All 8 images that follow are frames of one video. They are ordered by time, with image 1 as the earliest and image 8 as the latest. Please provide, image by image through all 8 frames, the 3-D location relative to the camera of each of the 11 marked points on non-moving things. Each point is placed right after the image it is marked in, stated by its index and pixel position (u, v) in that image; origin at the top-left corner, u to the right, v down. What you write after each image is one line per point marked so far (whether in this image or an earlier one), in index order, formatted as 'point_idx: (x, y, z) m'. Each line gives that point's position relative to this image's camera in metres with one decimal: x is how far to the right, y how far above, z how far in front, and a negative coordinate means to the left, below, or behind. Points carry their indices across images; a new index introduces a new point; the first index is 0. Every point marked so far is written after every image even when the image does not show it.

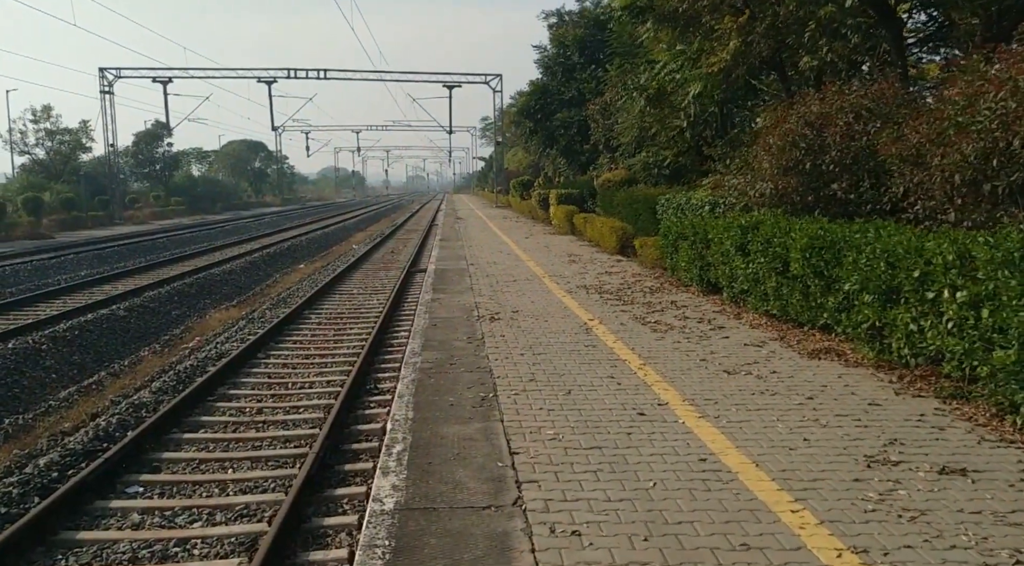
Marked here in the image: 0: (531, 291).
0: (+0.3, -0.1, +10.8) m
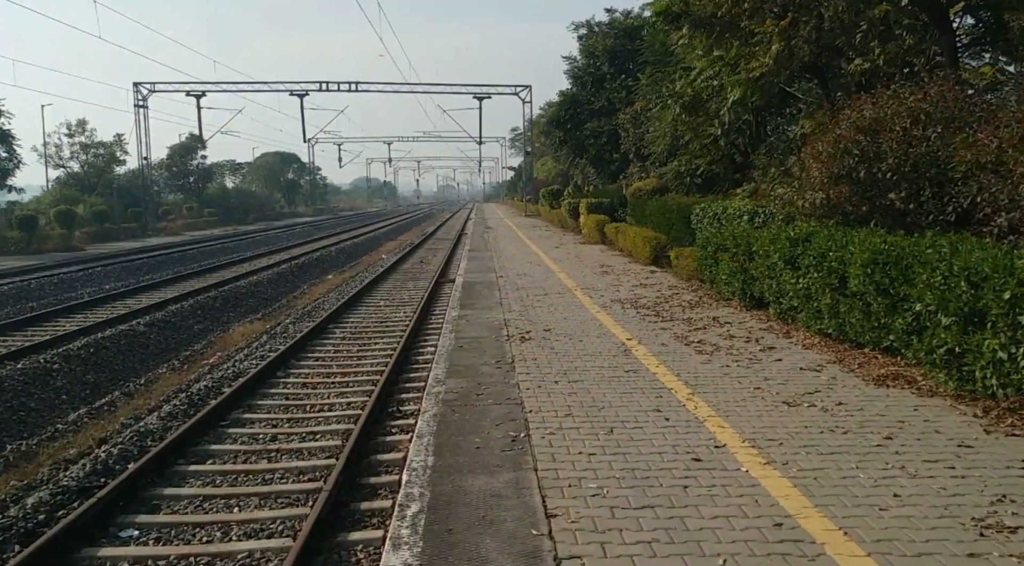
0: (+0.7, -0.3, +10.1) m
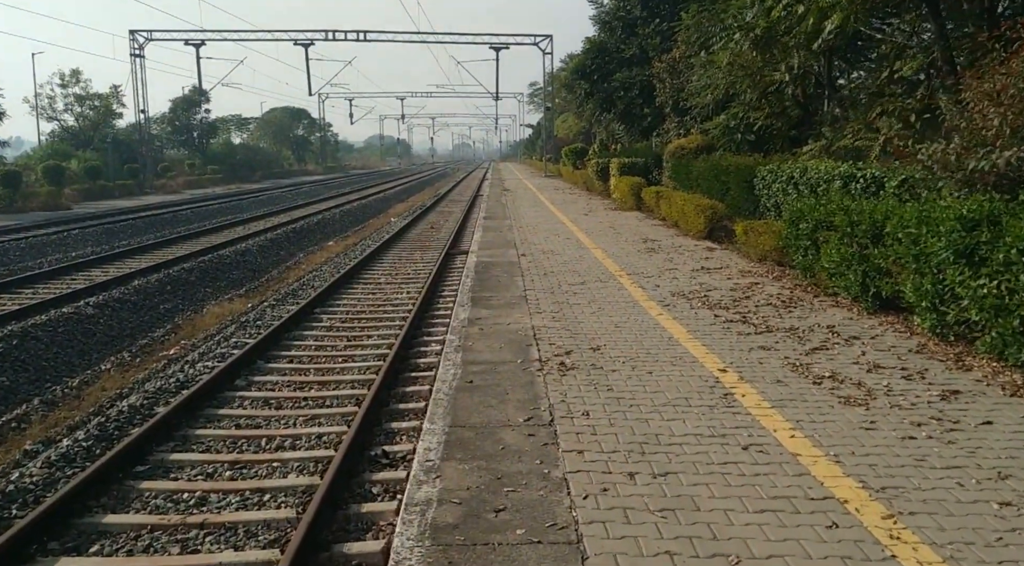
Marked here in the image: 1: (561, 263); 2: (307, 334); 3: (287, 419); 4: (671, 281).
0: (+1.0, -0.2, +7.5) m
1: (+0.7, +0.3, +10.6) m
2: (-2.8, -0.7, +10.5) m
3: (-2.1, -1.3, +7.2) m
4: (+1.9, 0.0, +9.2) m
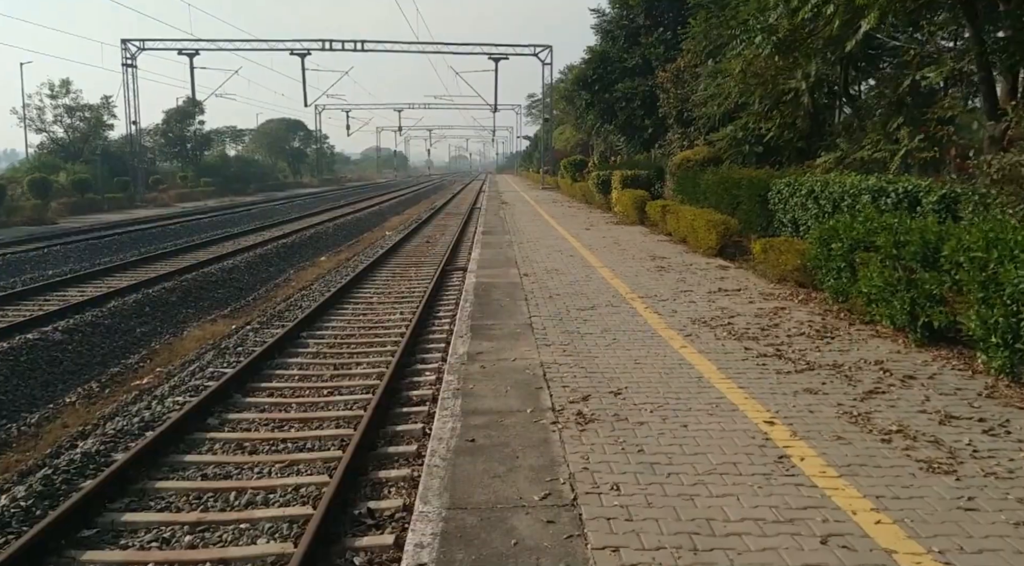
0: (+1.0, -0.5, +6.7) m
1: (+0.7, 0.0, +9.8) m
2: (-2.8, -1.0, +9.6) m
3: (-2.1, -1.5, +6.4) m
4: (+1.9, -0.2, +8.4) m
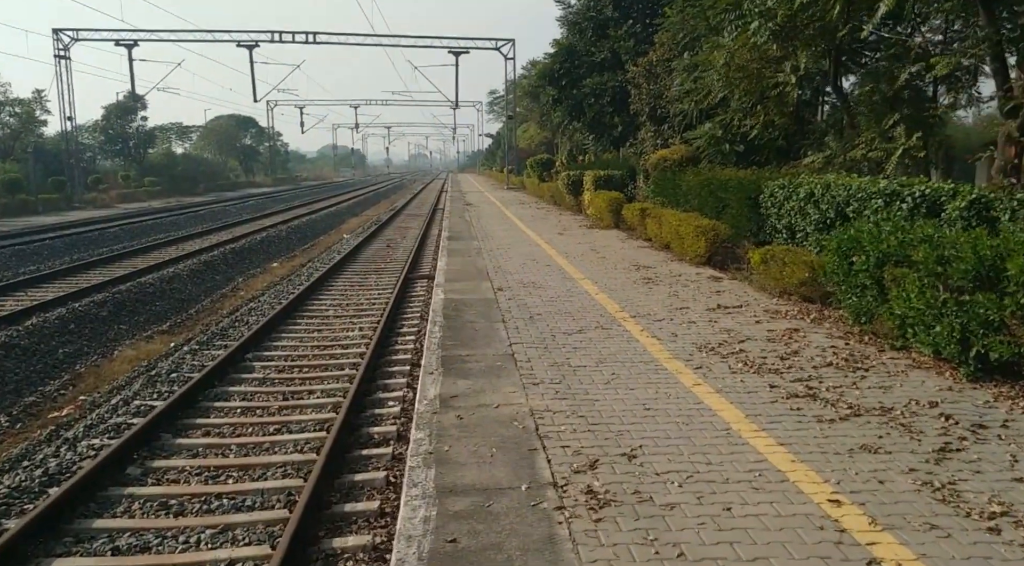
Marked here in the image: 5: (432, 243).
0: (+0.9, -0.6, +5.7) m
1: (+0.4, -0.2, +8.8) m
2: (-3.1, -1.2, +8.4) m
3: (-2.2, -1.7, +5.2) m
4: (+1.7, -0.4, +7.4) m
5: (-2.1, +1.0, +19.7) m
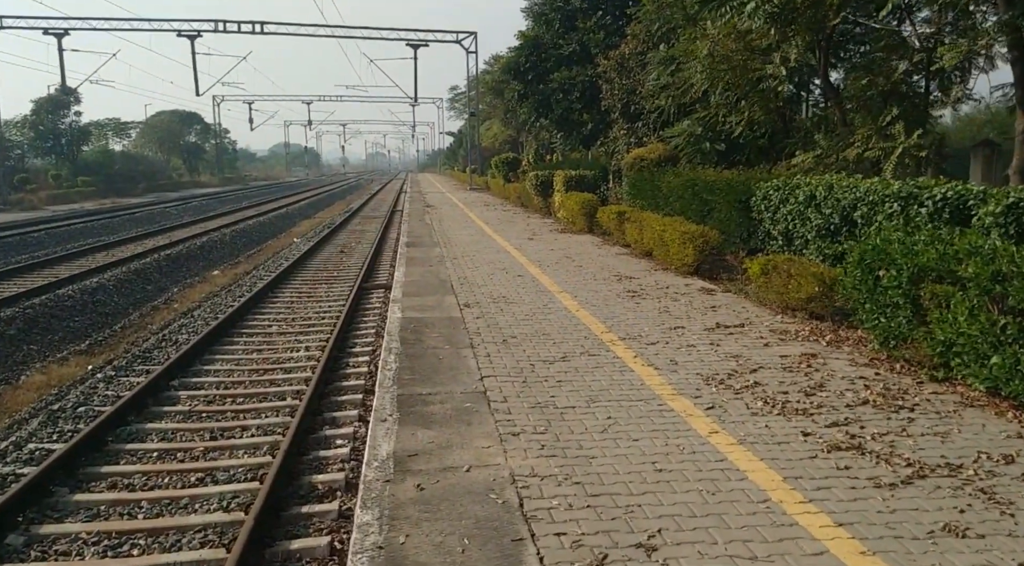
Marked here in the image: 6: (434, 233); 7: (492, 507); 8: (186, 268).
0: (+0.7, -0.8, +4.7) m
1: (+0.1, -0.3, +7.7) m
2: (-3.4, -1.4, +7.2) m
3: (-2.3, -1.9, +4.0) m
4: (+1.4, -0.5, +6.4) m
5: (-3.0, +0.9, +18.5) m
6: (-2.0, +1.3, +19.7) m
7: (-0.1, -1.0, +3.4) m
8: (-7.5, +0.4, +17.8) m
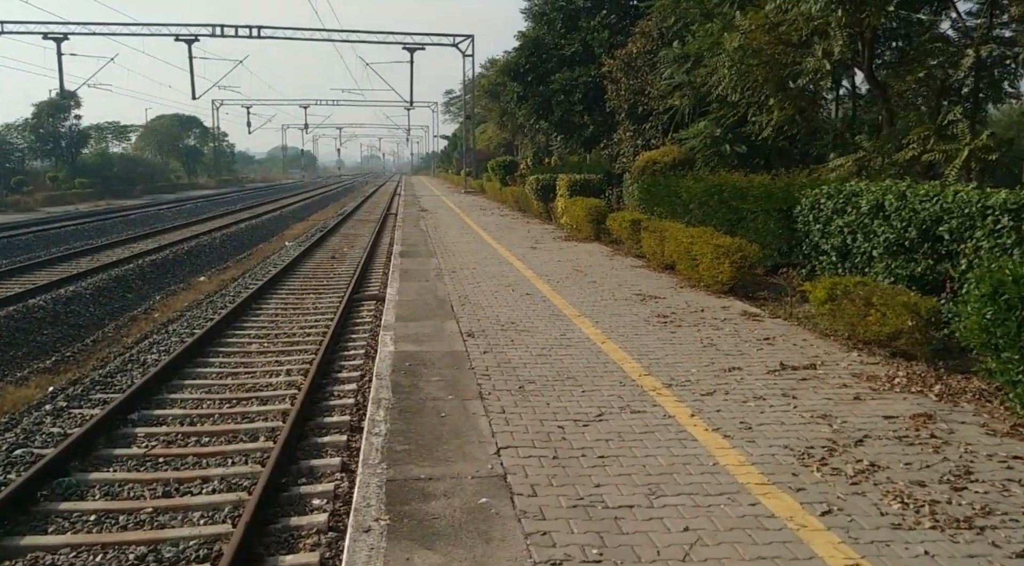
0: (+0.8, -1.0, +3.3) m
1: (+0.2, -0.6, +6.3) m
2: (-3.3, -1.5, +5.7) m
3: (-2.2, -2.0, +2.6) m
4: (+1.6, -0.8, +5.0) m
5: (-2.9, +0.6, +17.1) m
6: (-2.0, +1.1, +18.3) m
7: (+0.1, -1.2, +2.0) m
8: (-7.4, +0.2, +16.3) m
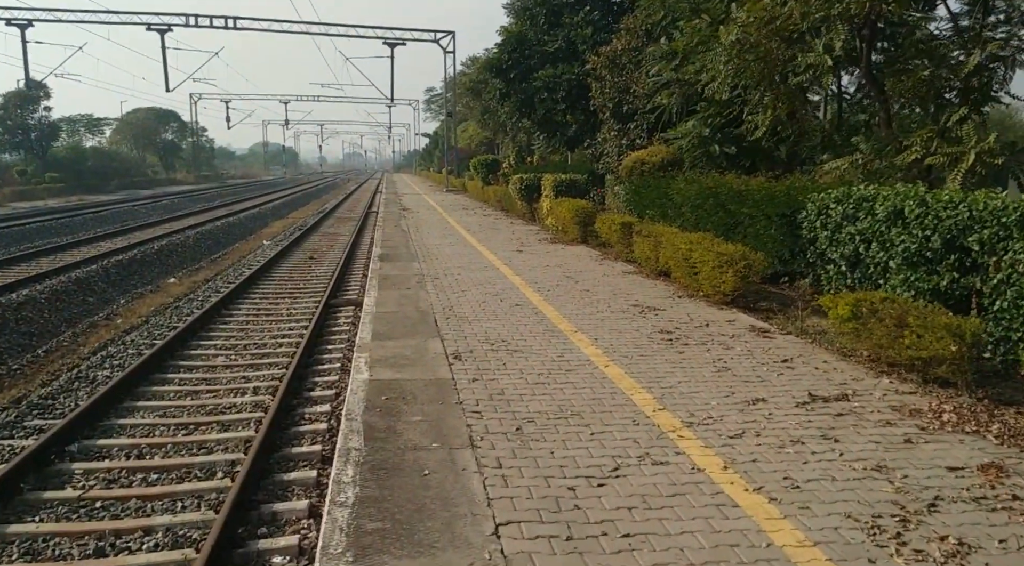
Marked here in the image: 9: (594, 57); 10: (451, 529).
0: (+0.8, -1.1, +2.4) m
1: (+0.1, -0.7, +5.5) m
2: (-3.3, -1.7, +4.8) m
3: (-2.1, -2.2, +1.7) m
4: (+1.6, -0.9, +4.2) m
5: (-3.2, +0.5, +16.2) m
6: (-2.3, +1.0, +17.4) m
7: (+0.1, -1.3, +1.2) m
8: (-7.7, +0.1, +15.3) m
9: (+2.1, +5.5, +18.5) m
10: (-0.3, -1.0, +3.2) m
